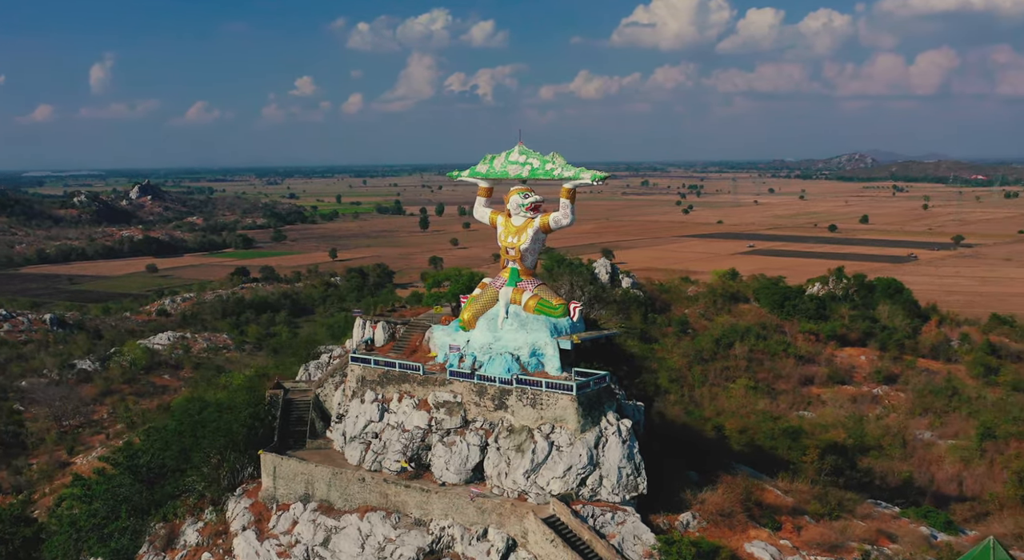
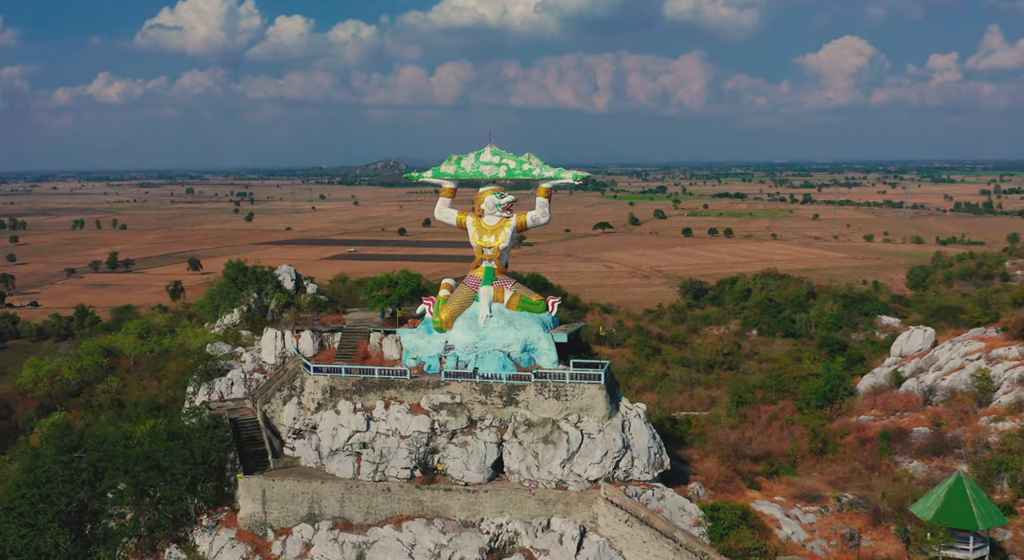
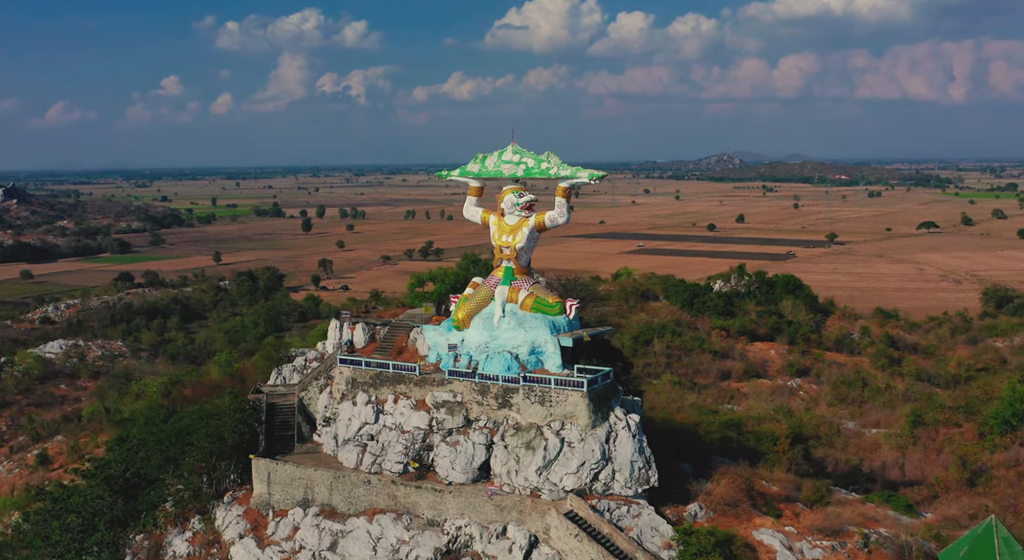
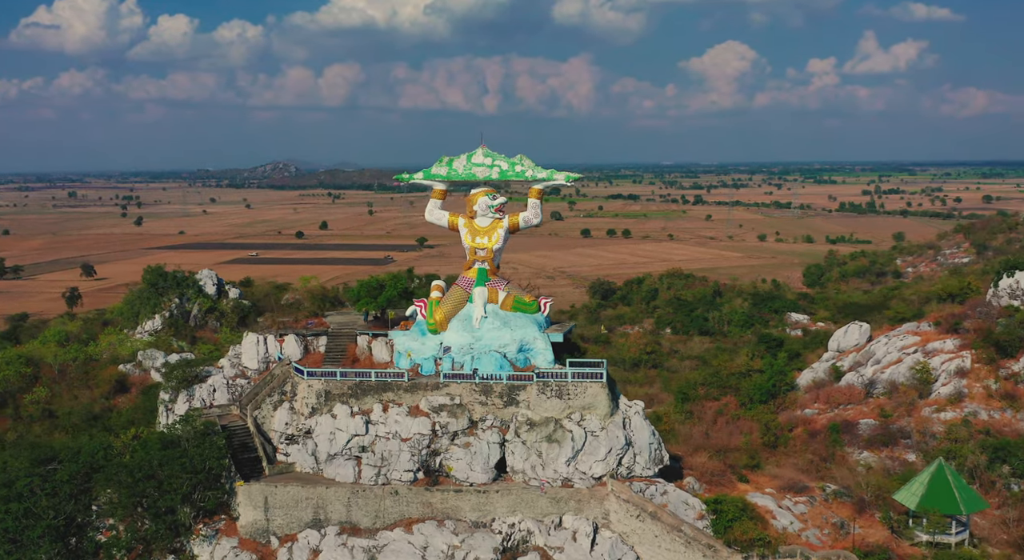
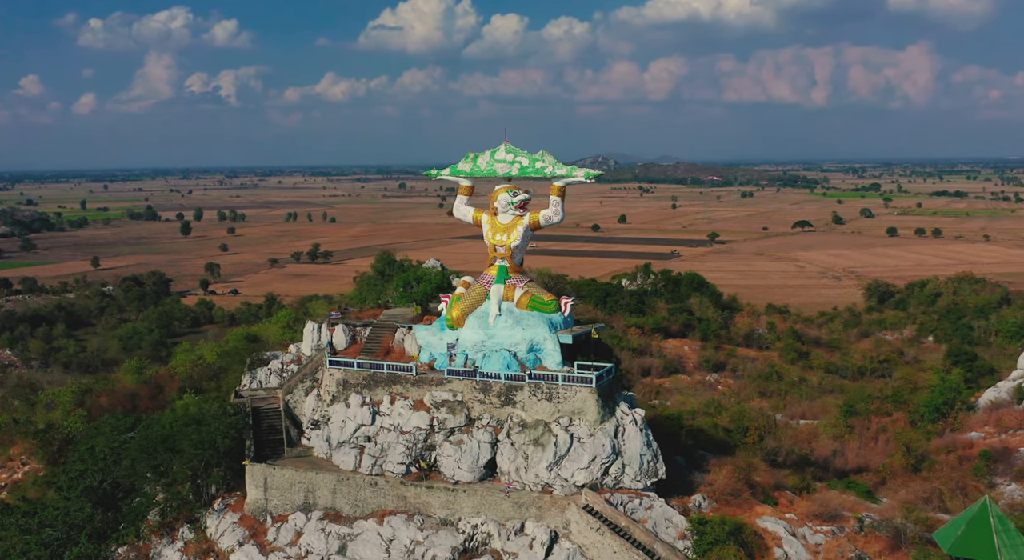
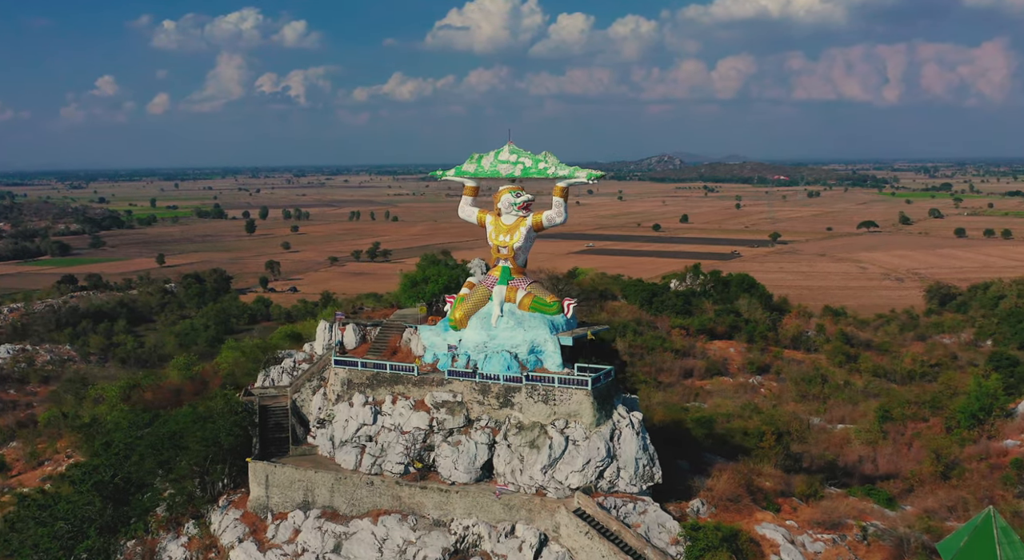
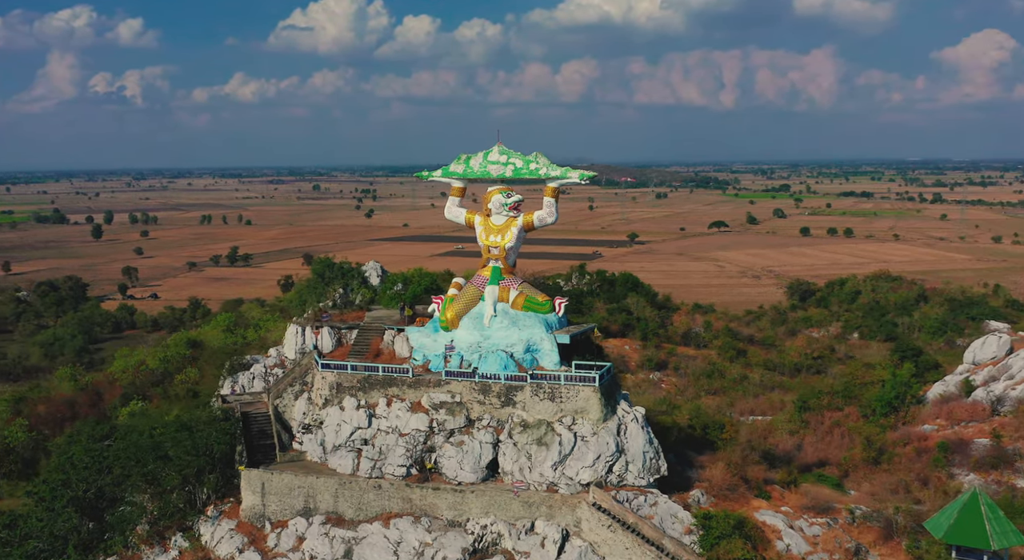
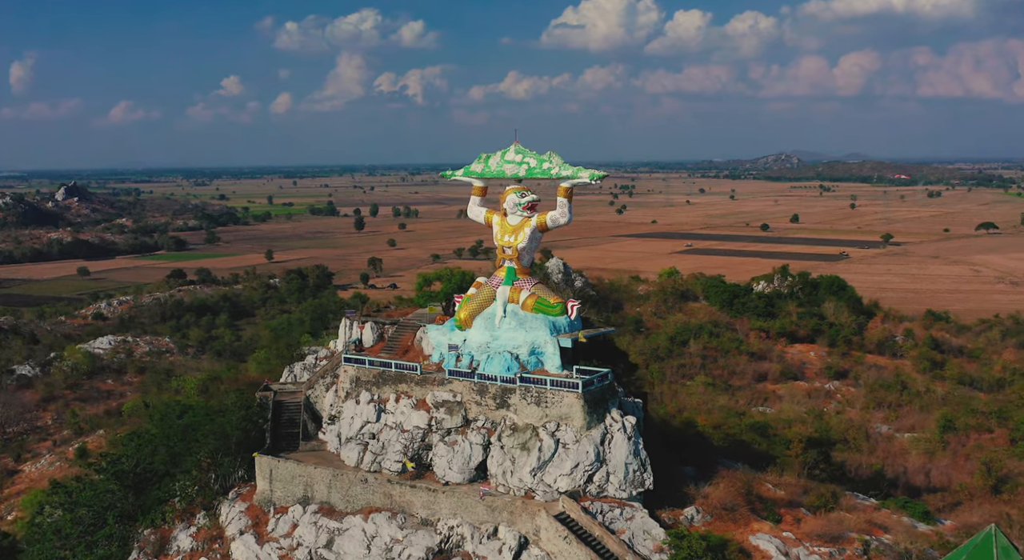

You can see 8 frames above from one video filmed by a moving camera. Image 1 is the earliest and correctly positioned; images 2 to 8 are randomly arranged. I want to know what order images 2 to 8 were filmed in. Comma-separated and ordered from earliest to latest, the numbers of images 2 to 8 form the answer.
8, 3, 6, 5, 7, 2, 4
